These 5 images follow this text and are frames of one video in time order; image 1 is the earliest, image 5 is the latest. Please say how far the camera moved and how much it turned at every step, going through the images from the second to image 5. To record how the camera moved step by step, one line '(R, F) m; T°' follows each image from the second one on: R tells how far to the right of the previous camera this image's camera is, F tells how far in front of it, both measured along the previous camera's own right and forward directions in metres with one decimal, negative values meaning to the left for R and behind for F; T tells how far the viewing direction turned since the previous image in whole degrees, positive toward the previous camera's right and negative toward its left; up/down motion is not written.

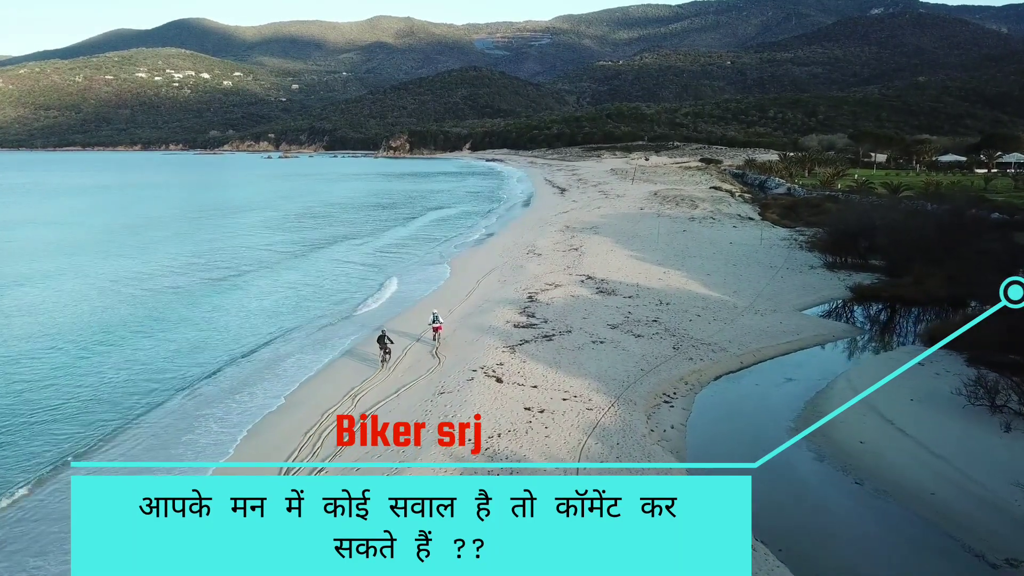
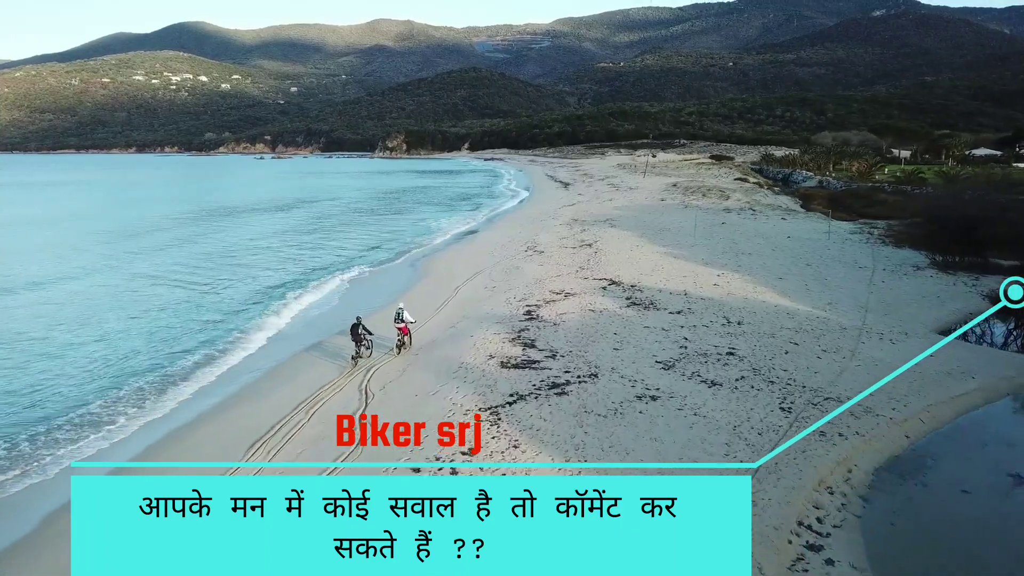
(+0.2, +4.3) m; 0°
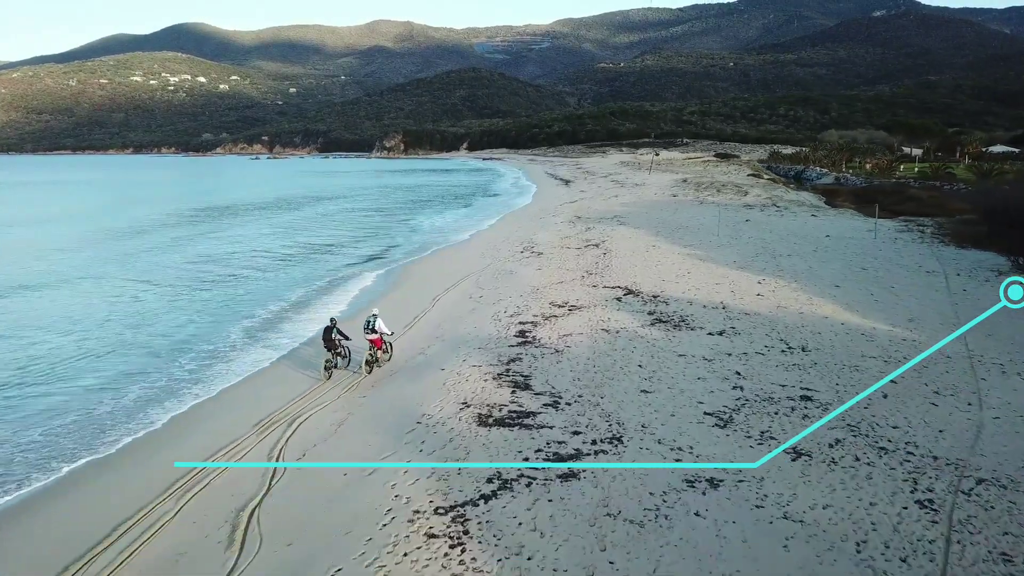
(+0.1, +2.1) m; 0°
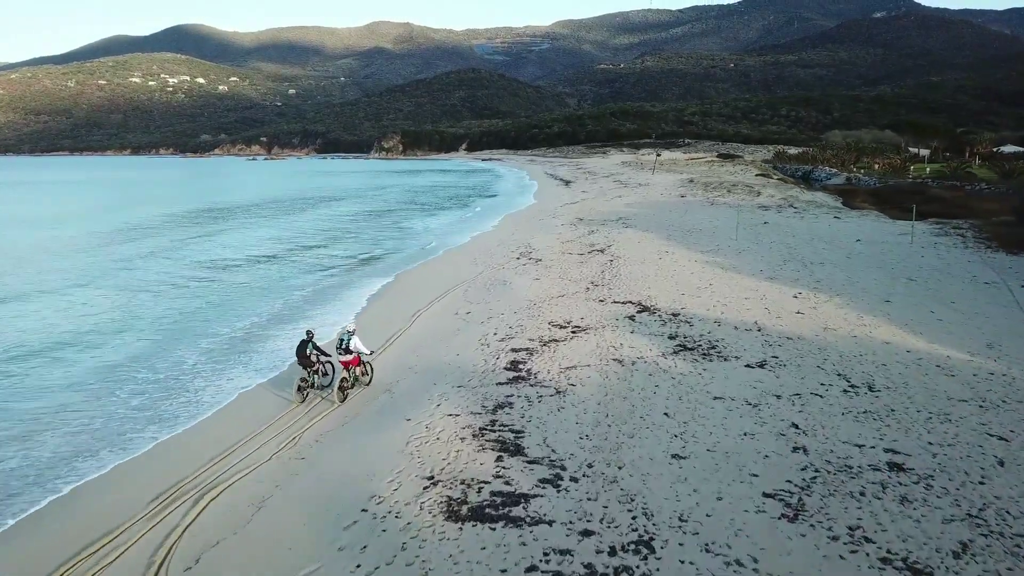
(+0.1, +1.3) m; 0°
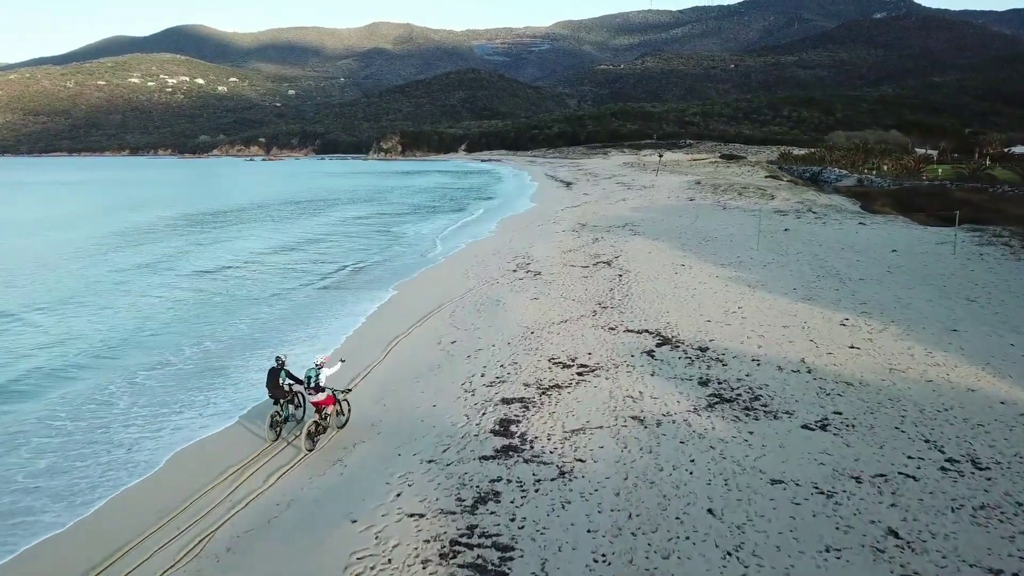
(+0.1, +1.2) m; 0°
